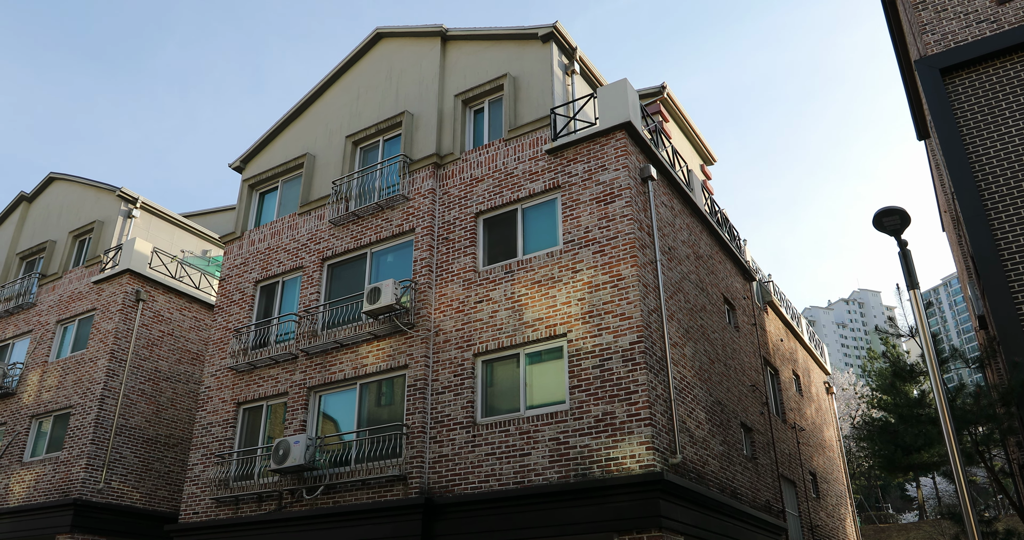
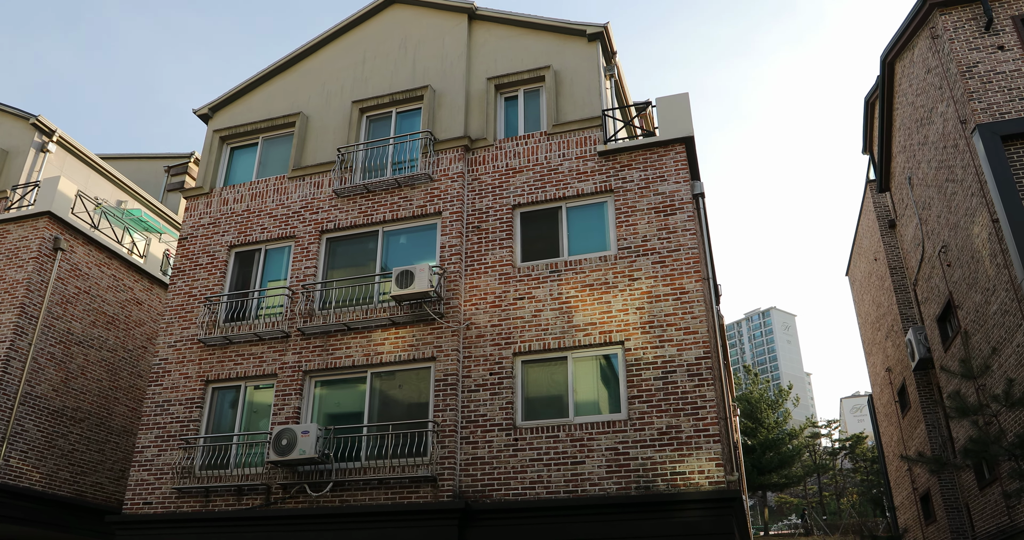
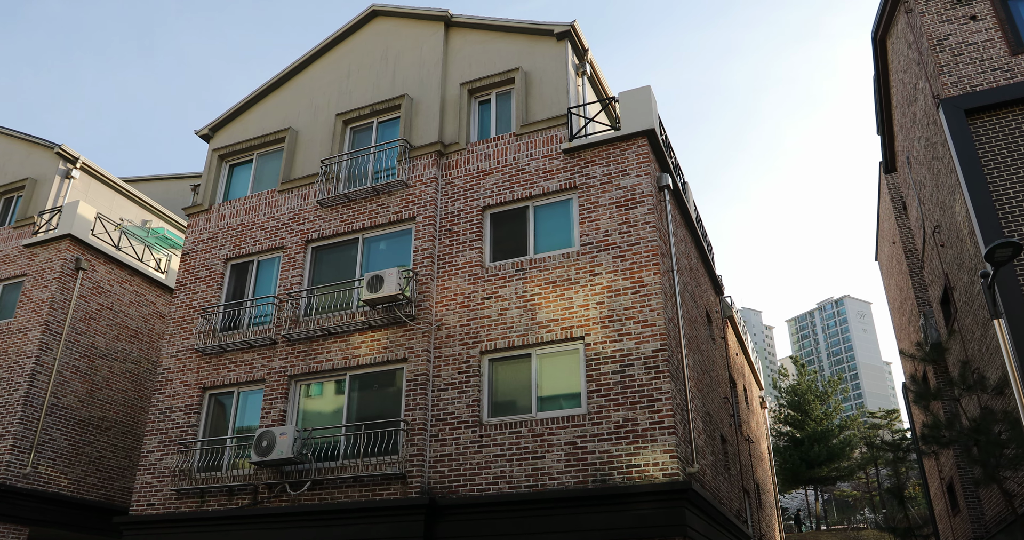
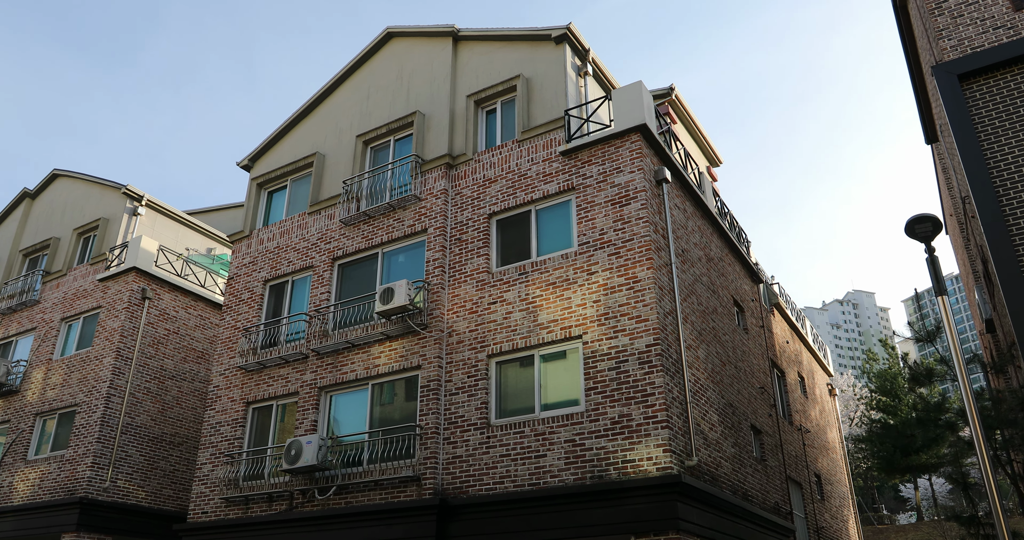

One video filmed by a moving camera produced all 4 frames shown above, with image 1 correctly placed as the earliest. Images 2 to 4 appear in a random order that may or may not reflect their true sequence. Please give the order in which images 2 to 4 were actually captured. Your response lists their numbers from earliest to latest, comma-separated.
4, 3, 2
